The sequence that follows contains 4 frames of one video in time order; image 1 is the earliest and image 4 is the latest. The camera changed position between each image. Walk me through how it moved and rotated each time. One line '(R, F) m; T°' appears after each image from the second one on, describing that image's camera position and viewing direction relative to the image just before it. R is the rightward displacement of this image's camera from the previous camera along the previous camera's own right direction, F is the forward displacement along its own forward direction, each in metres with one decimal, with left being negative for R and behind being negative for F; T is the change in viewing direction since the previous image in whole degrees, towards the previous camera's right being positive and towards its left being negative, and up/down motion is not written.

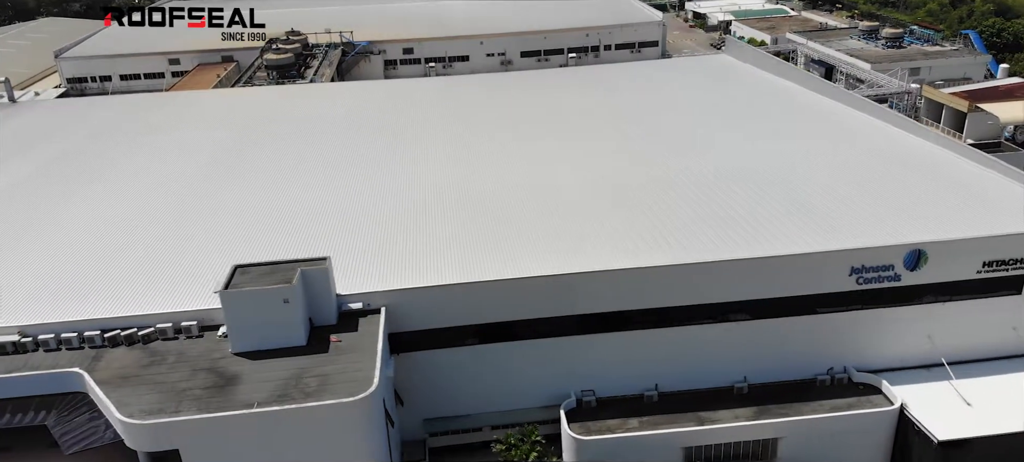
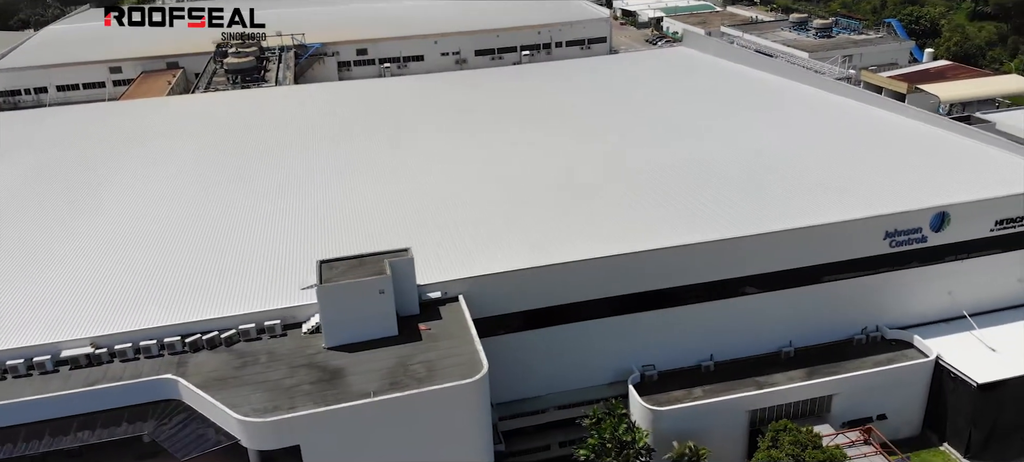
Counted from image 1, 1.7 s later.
(-3.7, -0.3) m; +7°
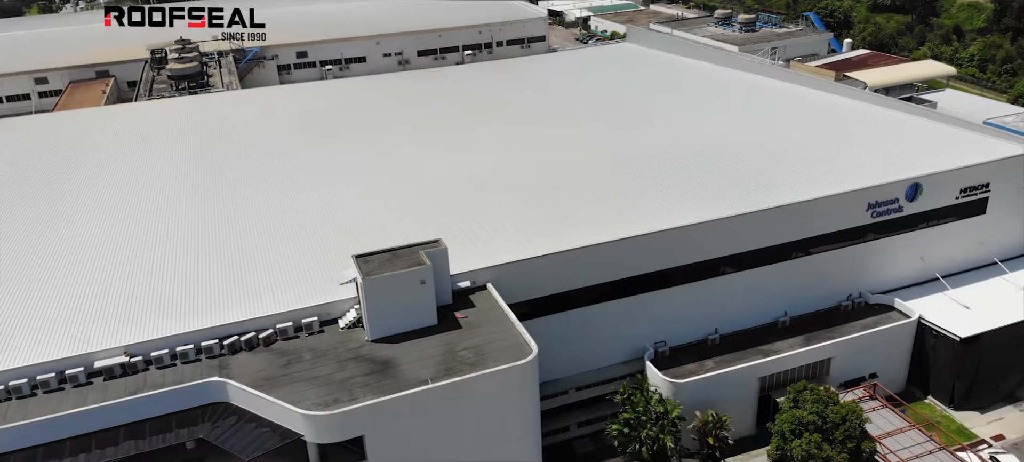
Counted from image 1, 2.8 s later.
(-2.6, -0.3) m; +6°
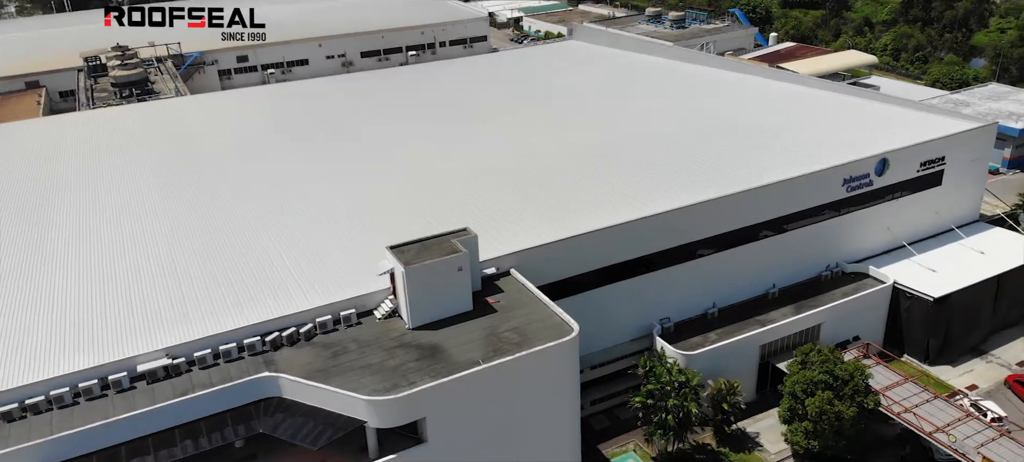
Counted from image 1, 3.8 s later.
(-2.6, -0.5) m; +6°
